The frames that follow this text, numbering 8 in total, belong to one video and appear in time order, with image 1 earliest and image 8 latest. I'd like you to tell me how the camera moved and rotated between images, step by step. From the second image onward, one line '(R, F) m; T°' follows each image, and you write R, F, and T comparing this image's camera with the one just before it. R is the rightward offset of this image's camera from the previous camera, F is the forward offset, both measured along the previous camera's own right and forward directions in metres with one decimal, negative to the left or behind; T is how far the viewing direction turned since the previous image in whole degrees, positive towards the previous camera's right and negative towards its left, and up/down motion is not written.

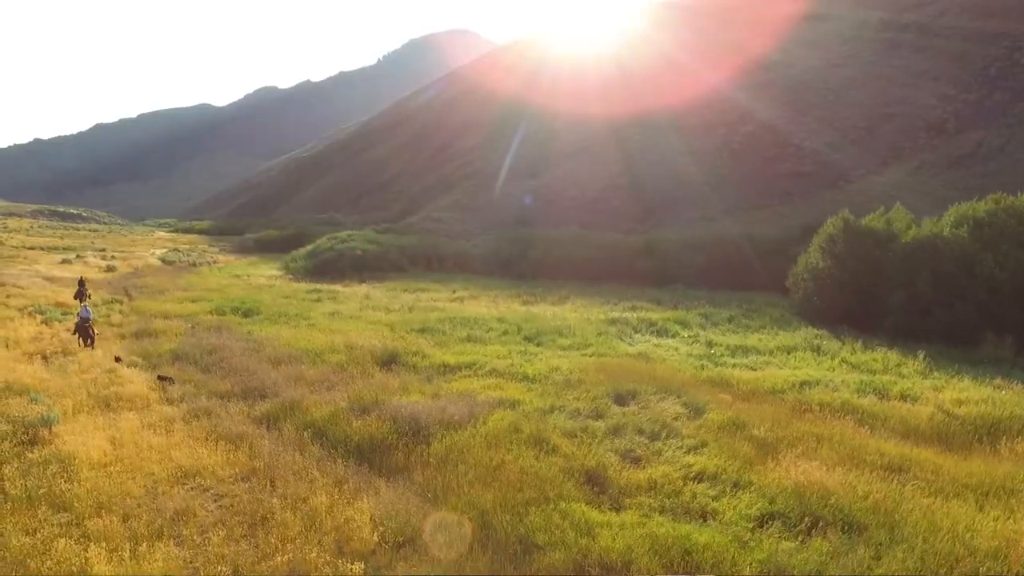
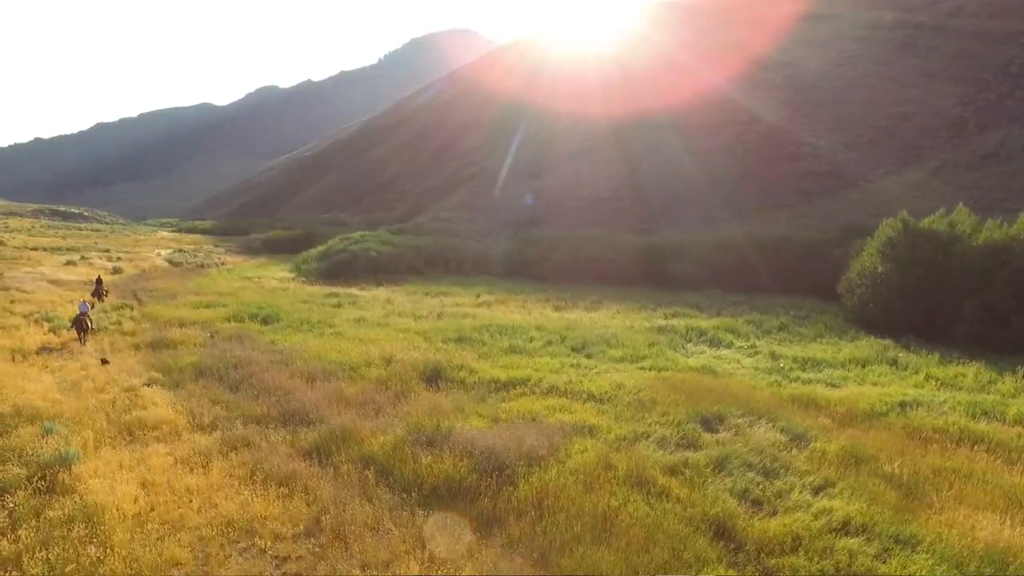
(-4.9, +1.3) m; 0°
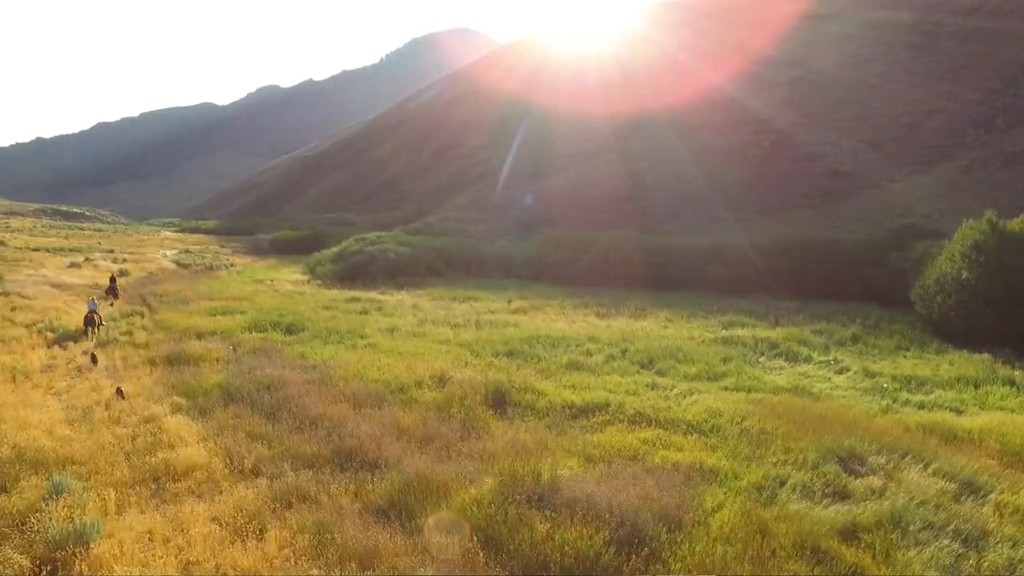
(-5.6, +1.7) m; 0°
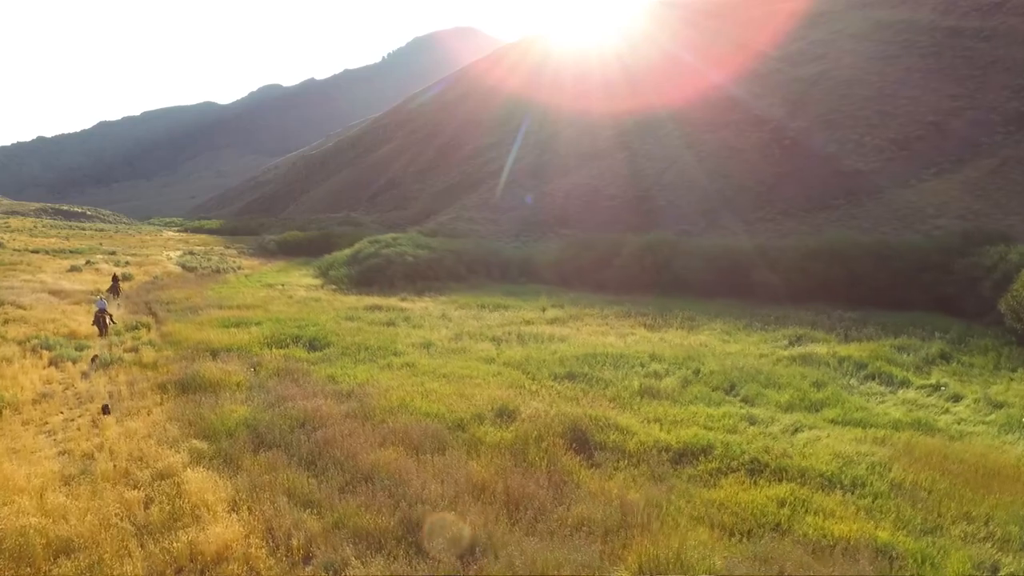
(-5.2, +1.8) m; 0°
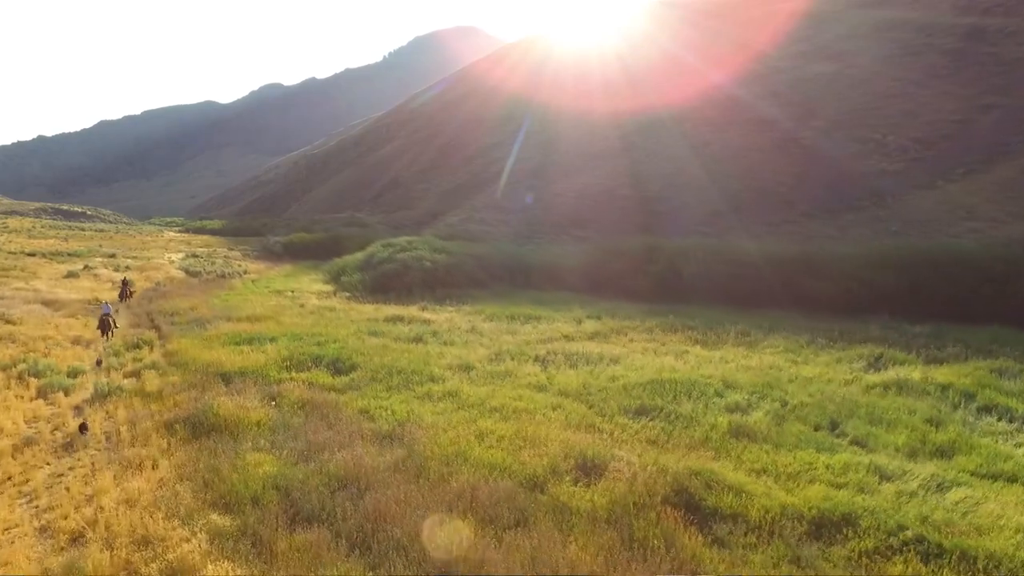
(-4.7, +1.8) m; 0°
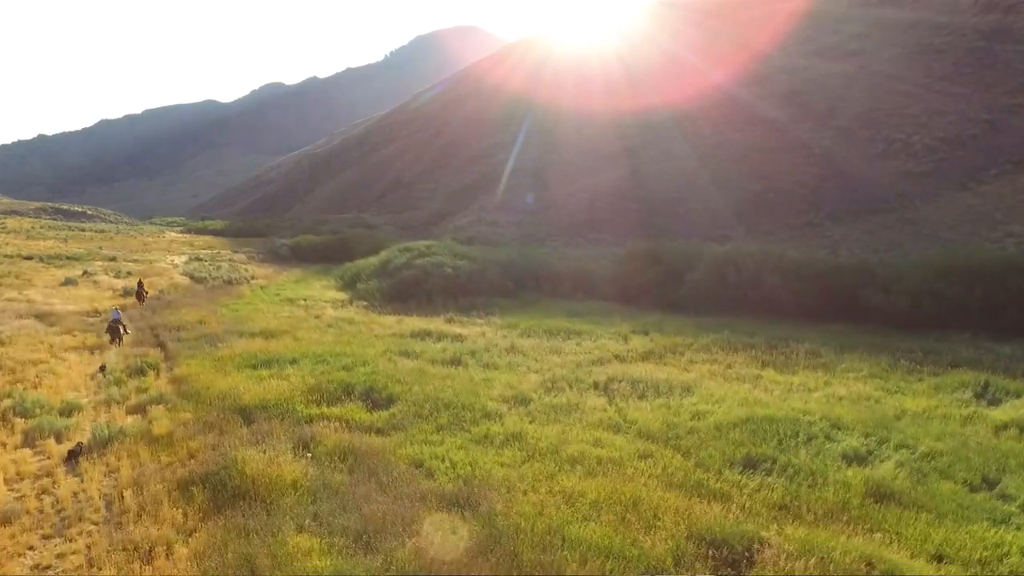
(-5.2, +1.9) m; 0°
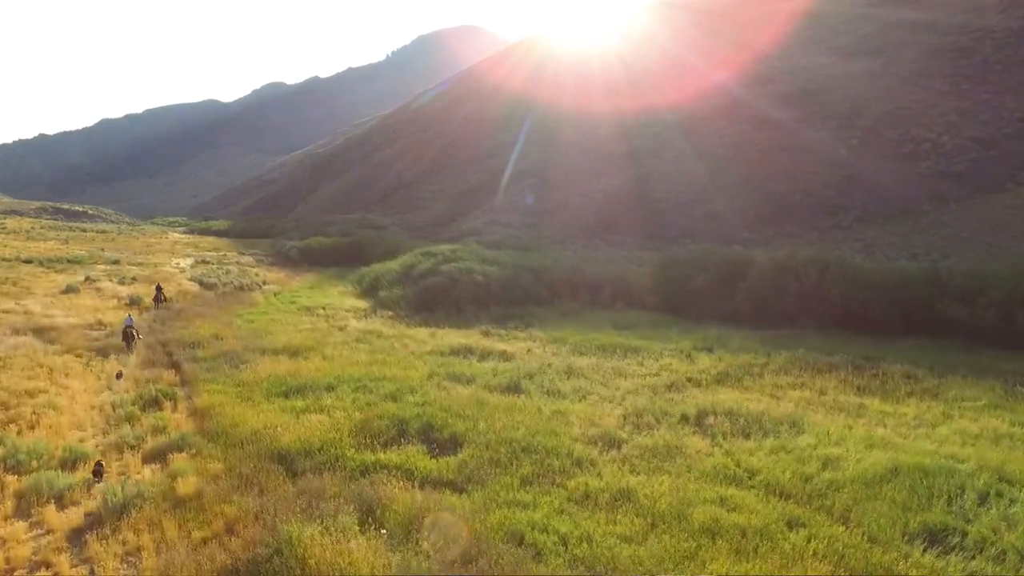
(-6.0, +1.9) m; 0°
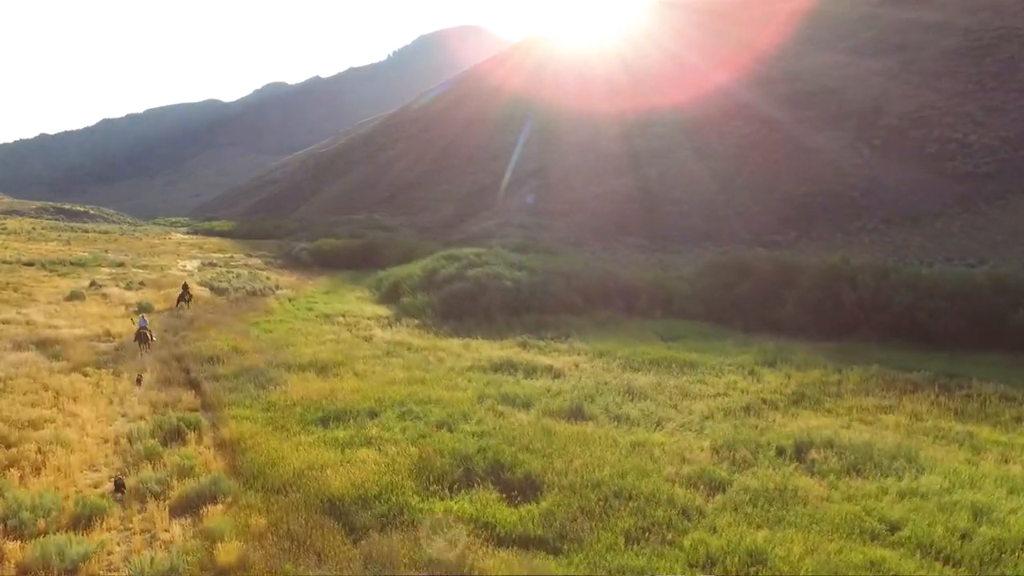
(-5.1, +1.4) m; 0°
